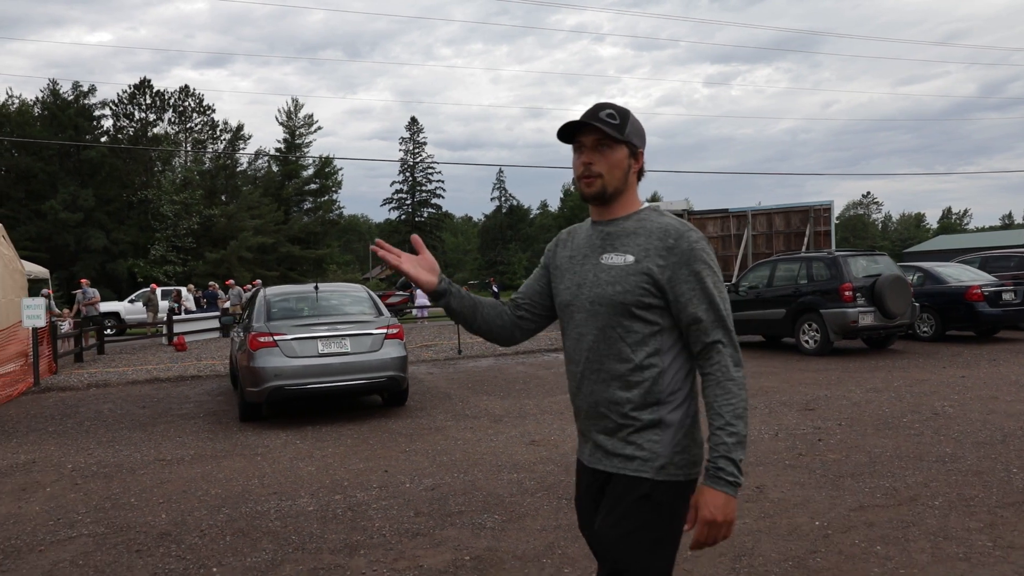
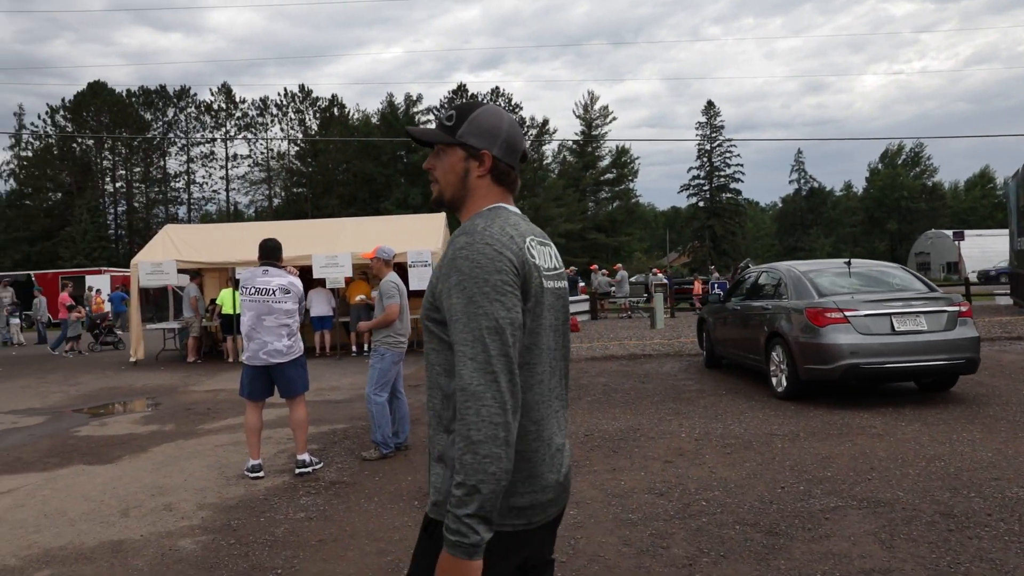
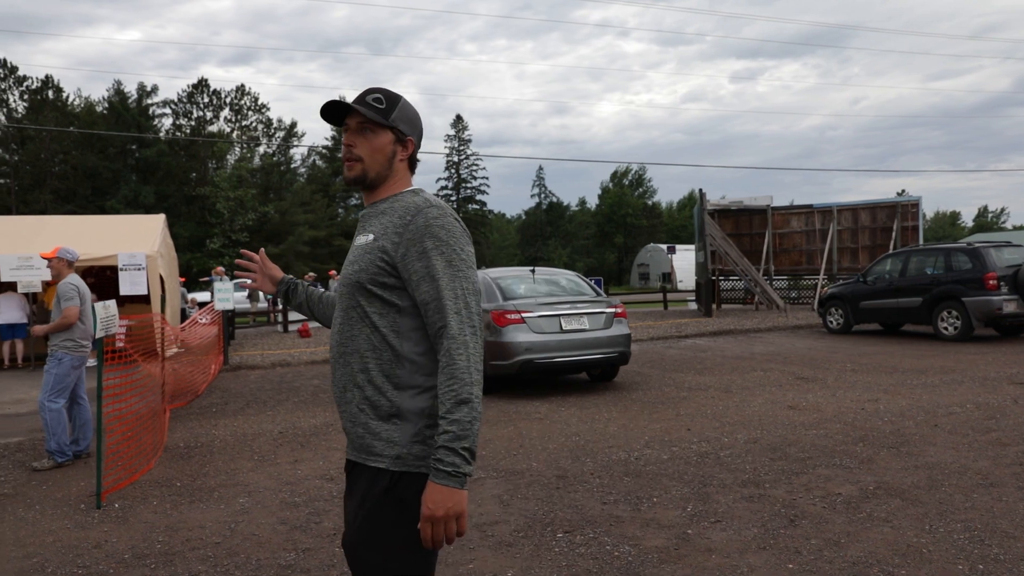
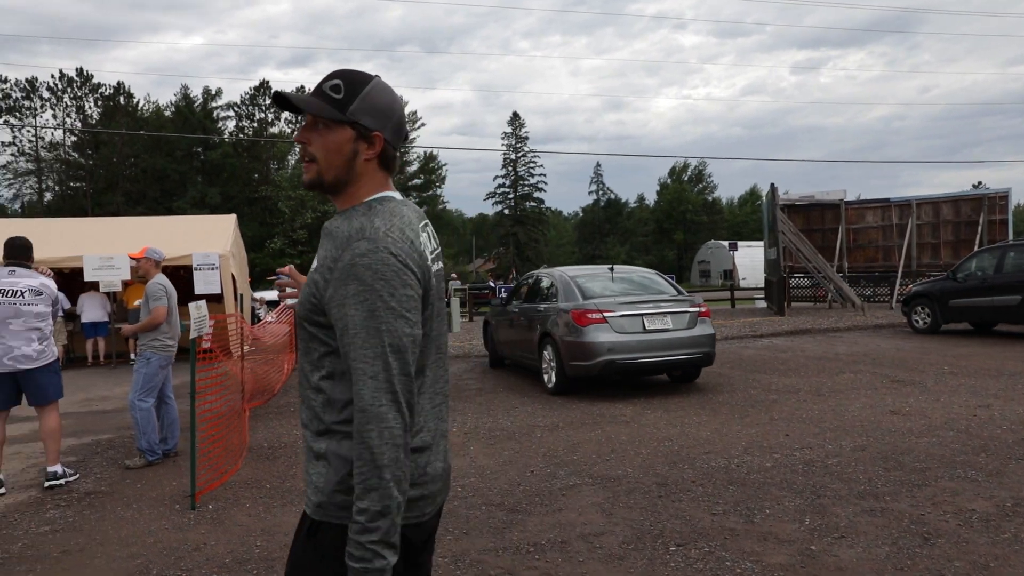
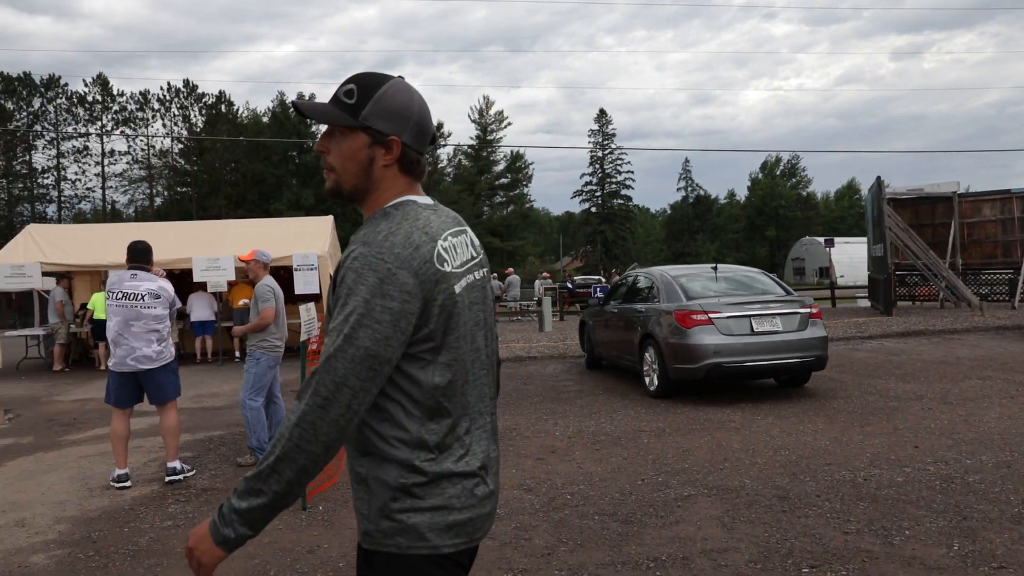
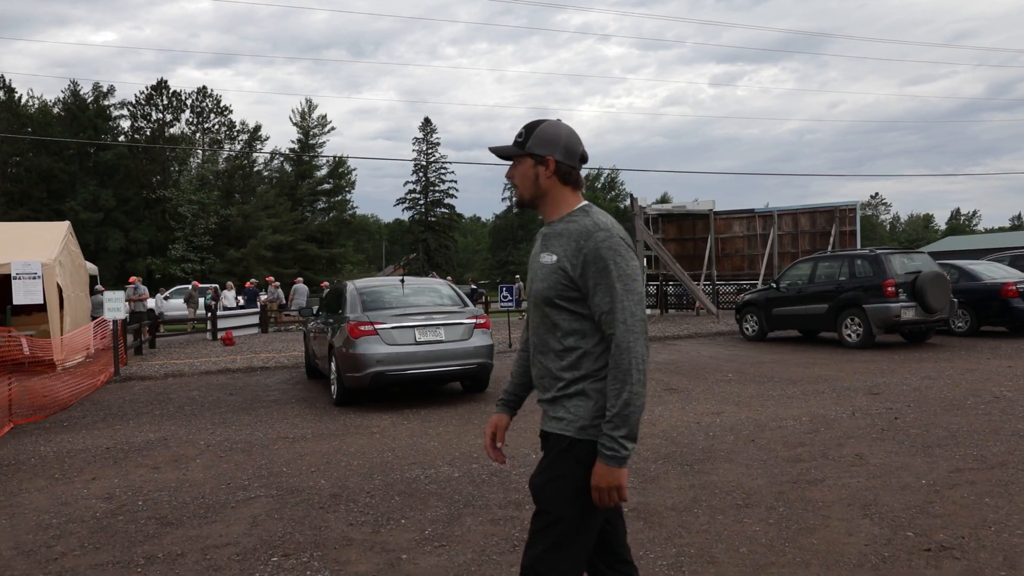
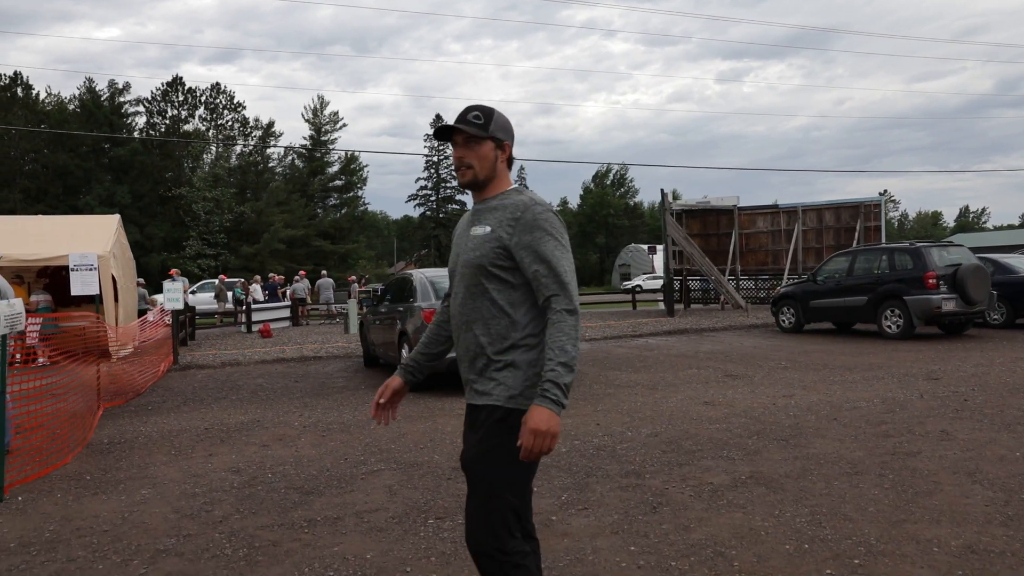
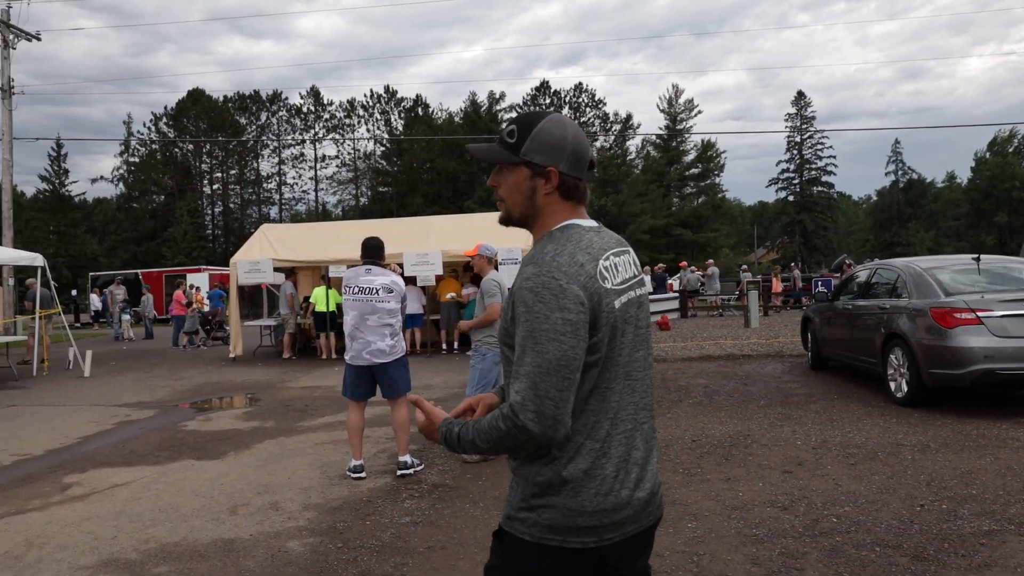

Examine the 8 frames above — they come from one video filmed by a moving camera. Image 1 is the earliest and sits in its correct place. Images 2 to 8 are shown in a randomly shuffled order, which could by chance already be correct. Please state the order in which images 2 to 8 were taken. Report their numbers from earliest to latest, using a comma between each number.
6, 7, 3, 4, 5, 2, 8
